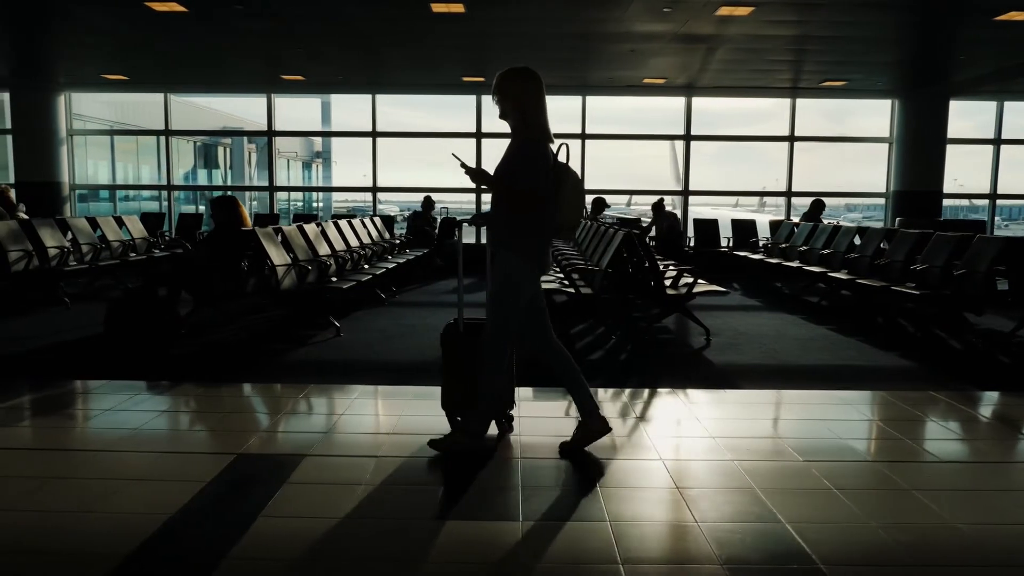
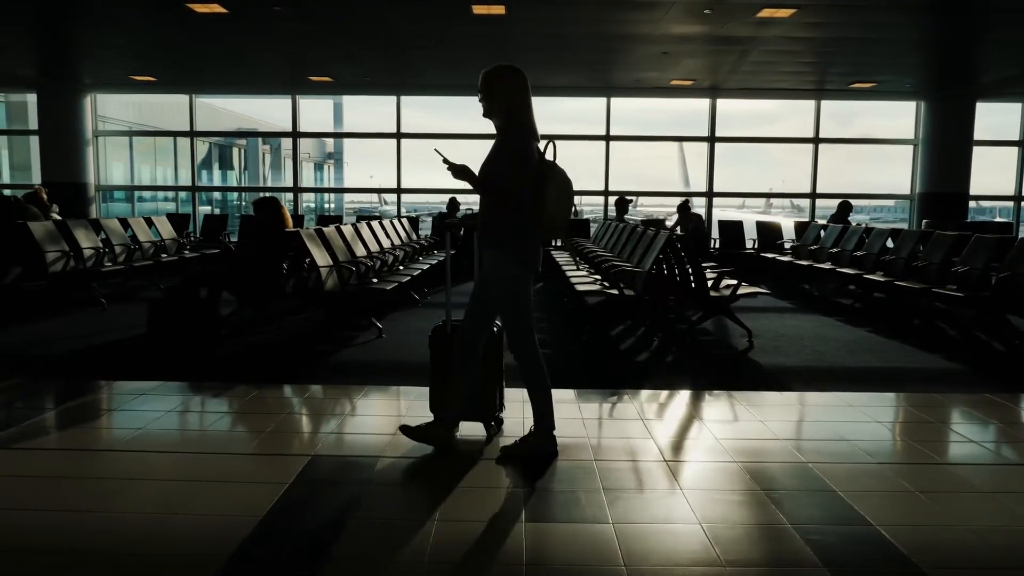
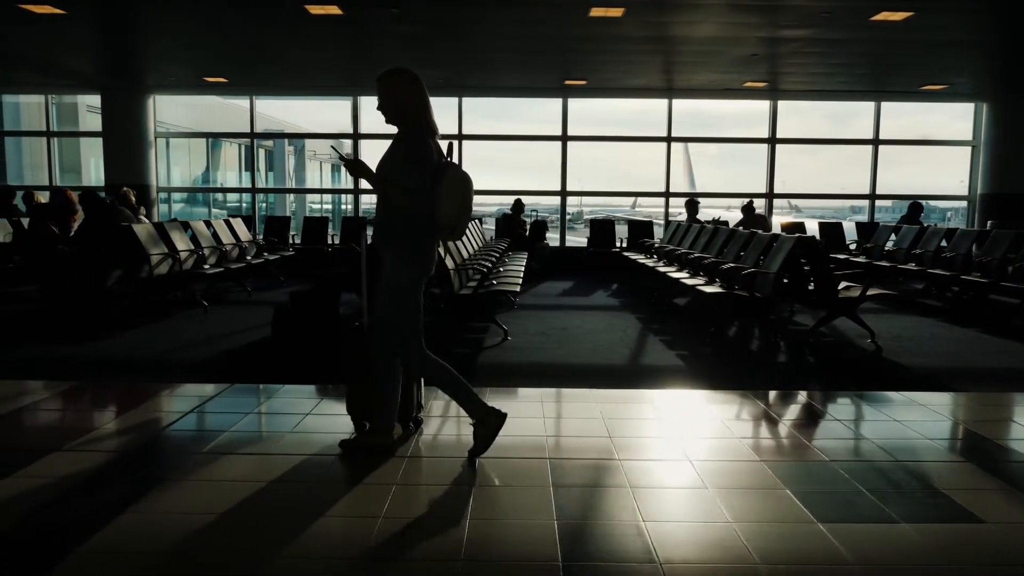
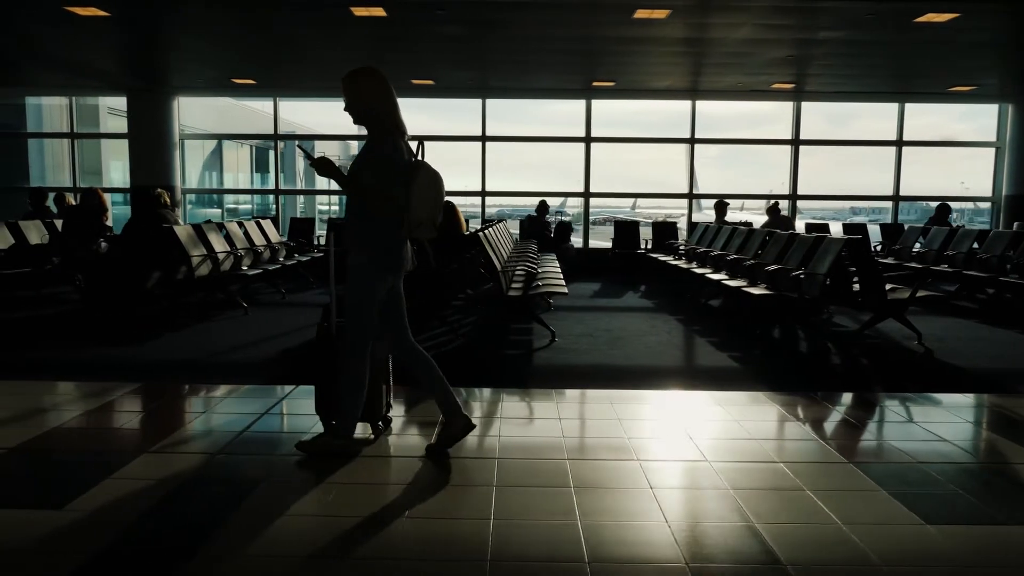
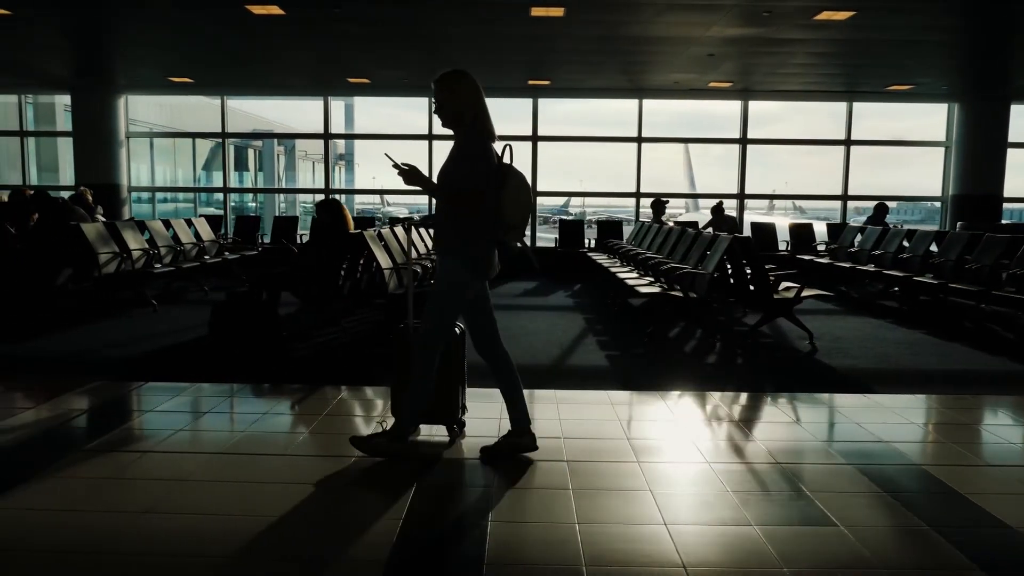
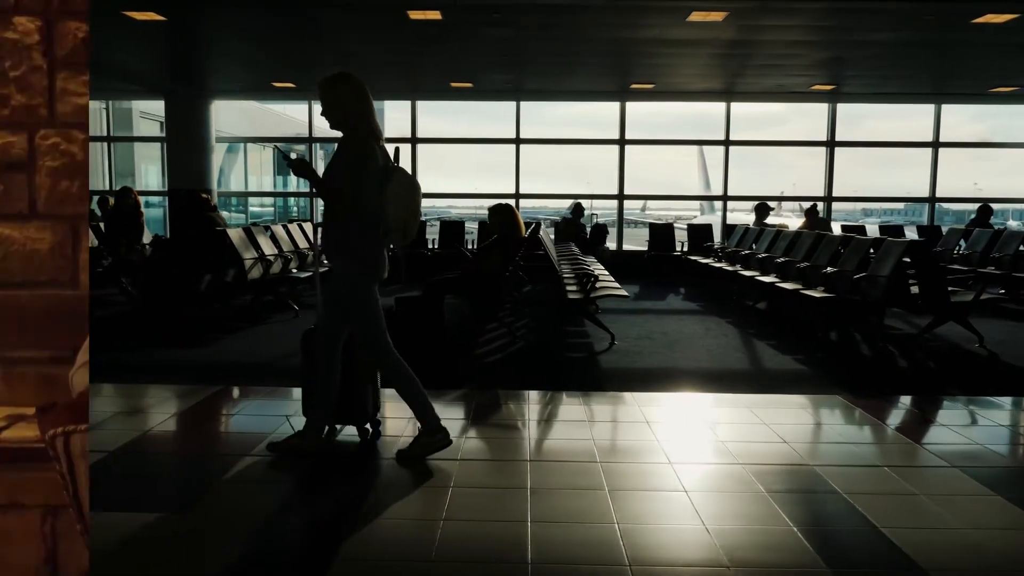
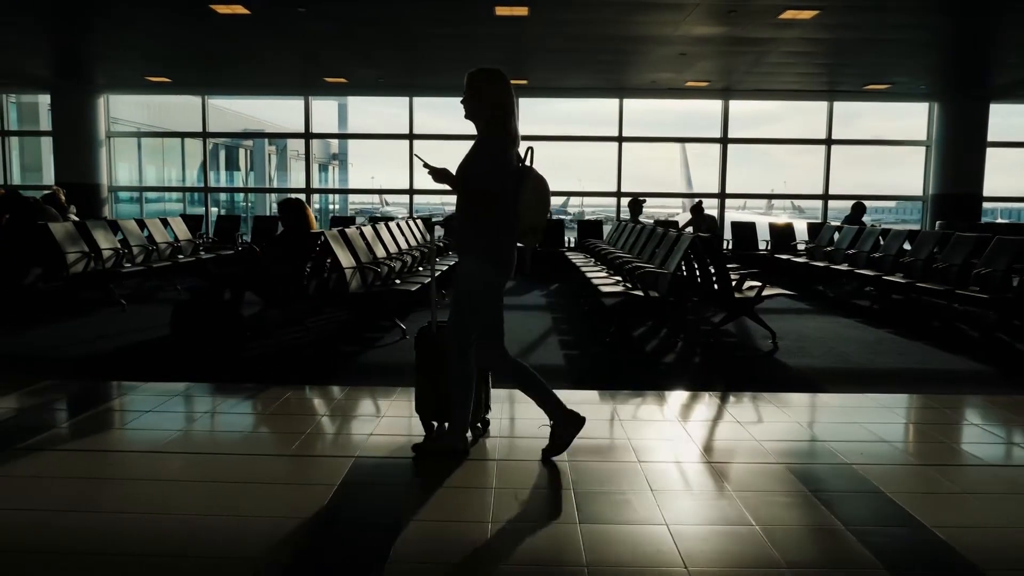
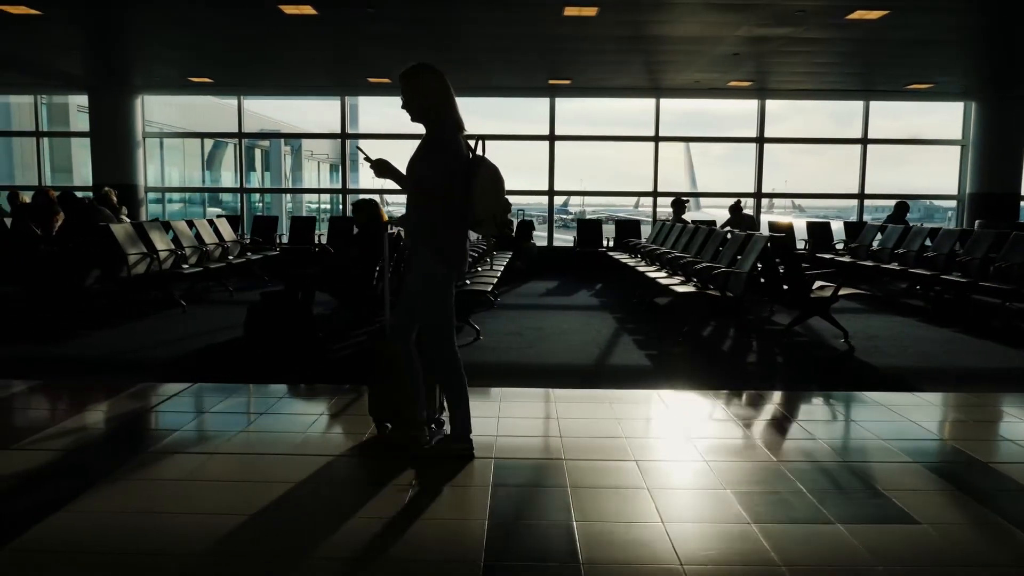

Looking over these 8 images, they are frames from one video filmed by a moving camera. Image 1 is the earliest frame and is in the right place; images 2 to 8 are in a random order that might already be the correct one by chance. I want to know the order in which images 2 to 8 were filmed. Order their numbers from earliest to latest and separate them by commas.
2, 7, 5, 8, 3, 4, 6
